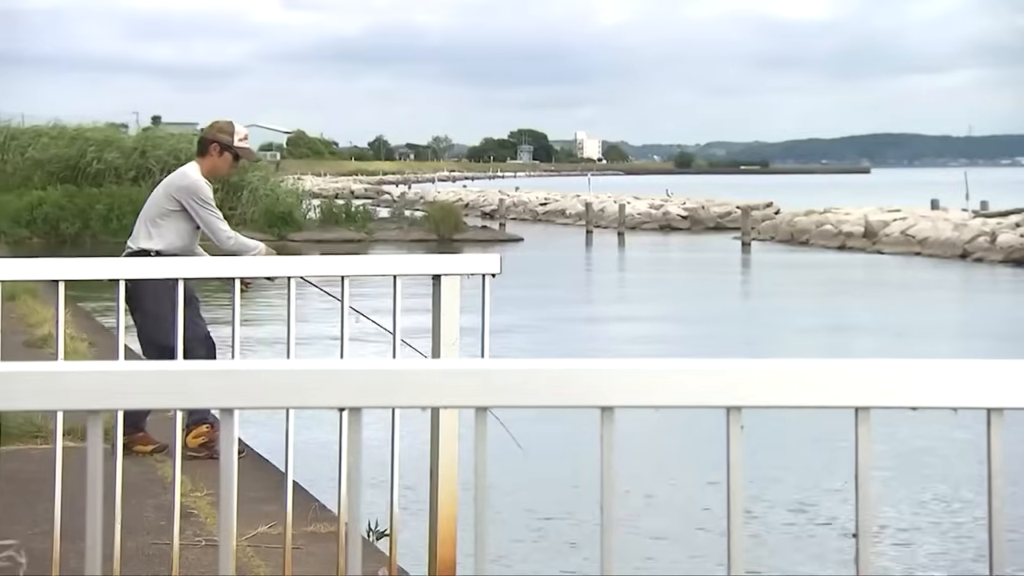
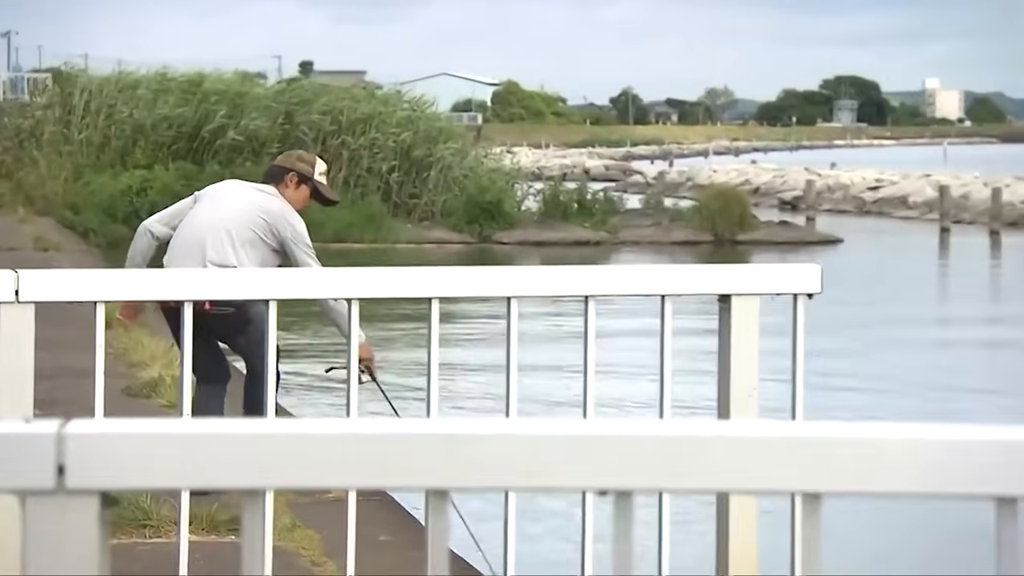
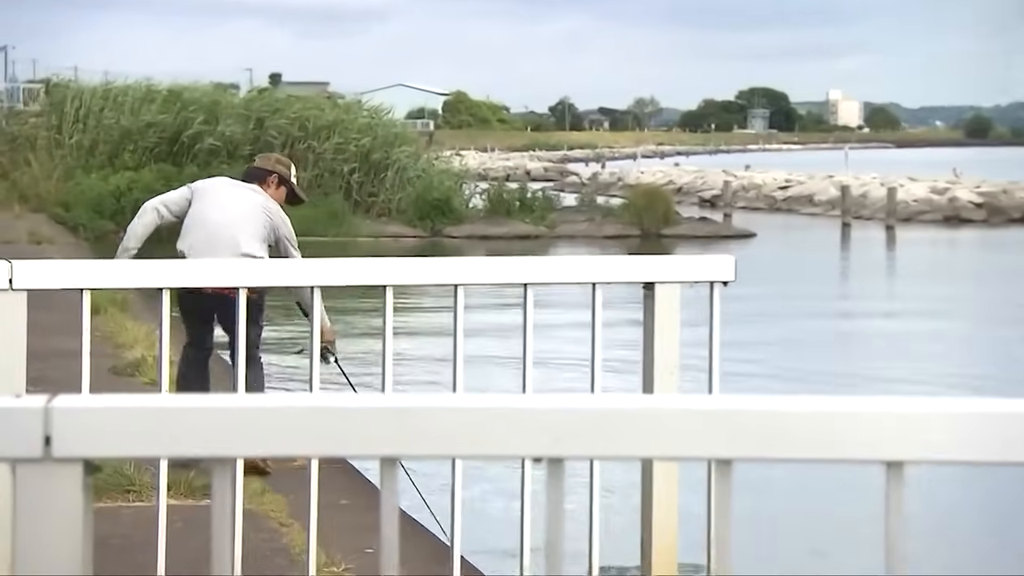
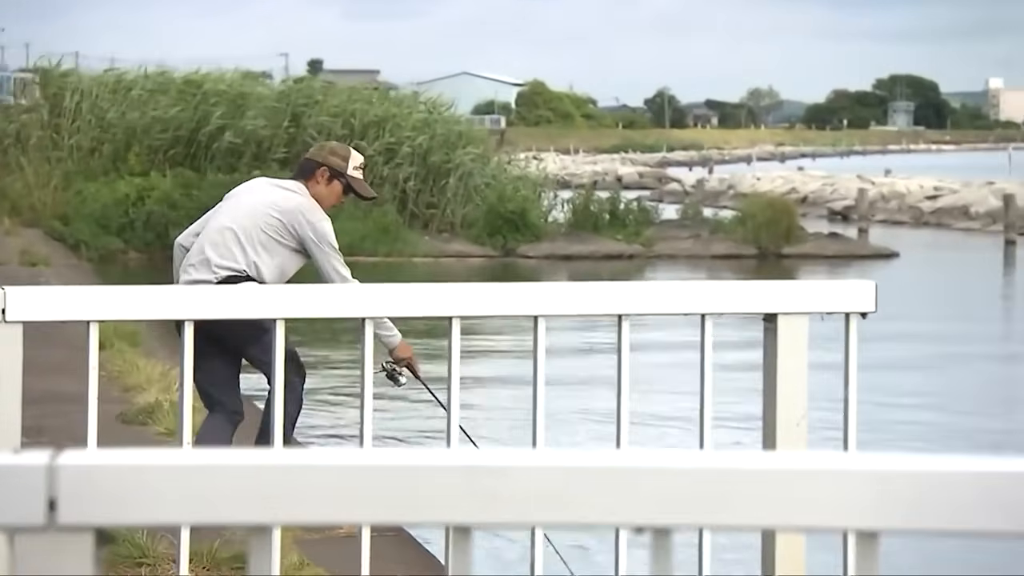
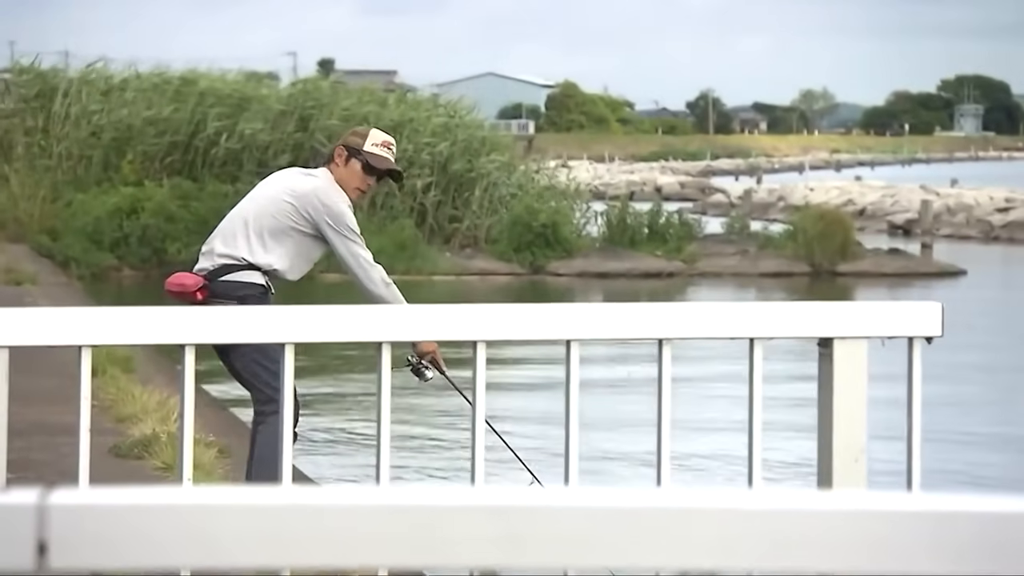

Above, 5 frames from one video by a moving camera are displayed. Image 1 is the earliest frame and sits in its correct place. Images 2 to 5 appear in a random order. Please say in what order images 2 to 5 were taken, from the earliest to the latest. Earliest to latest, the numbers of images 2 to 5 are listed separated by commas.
3, 2, 4, 5
